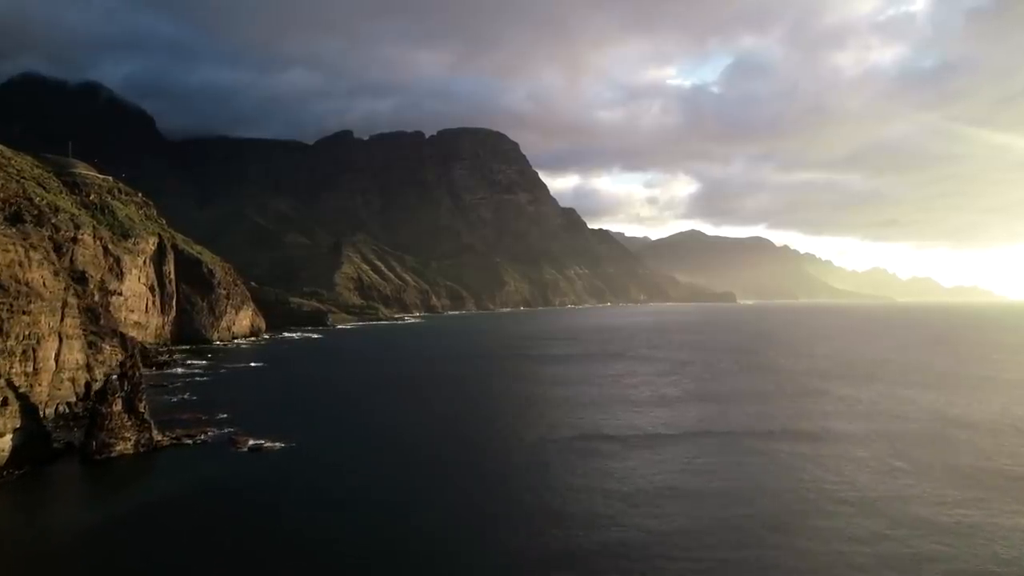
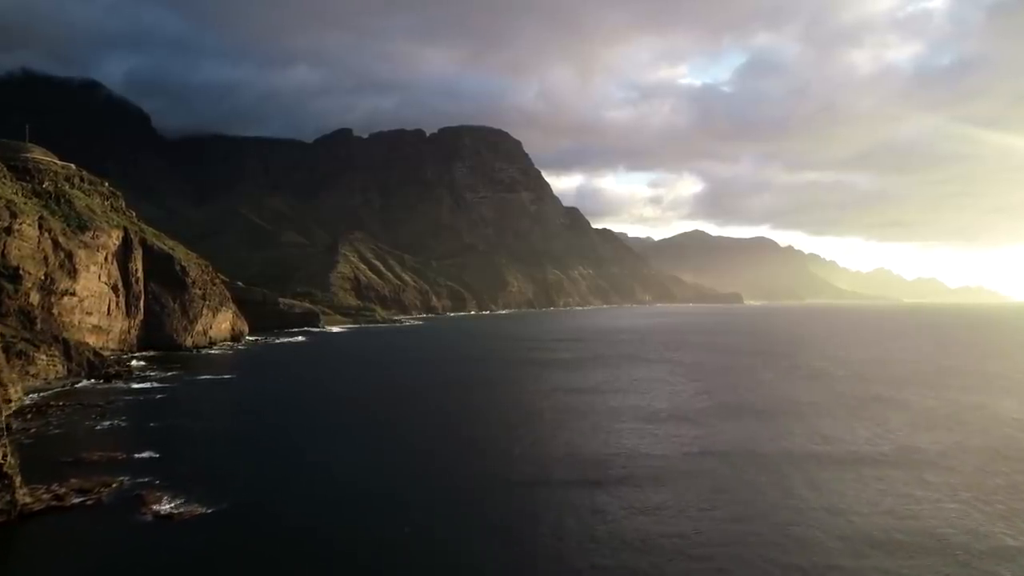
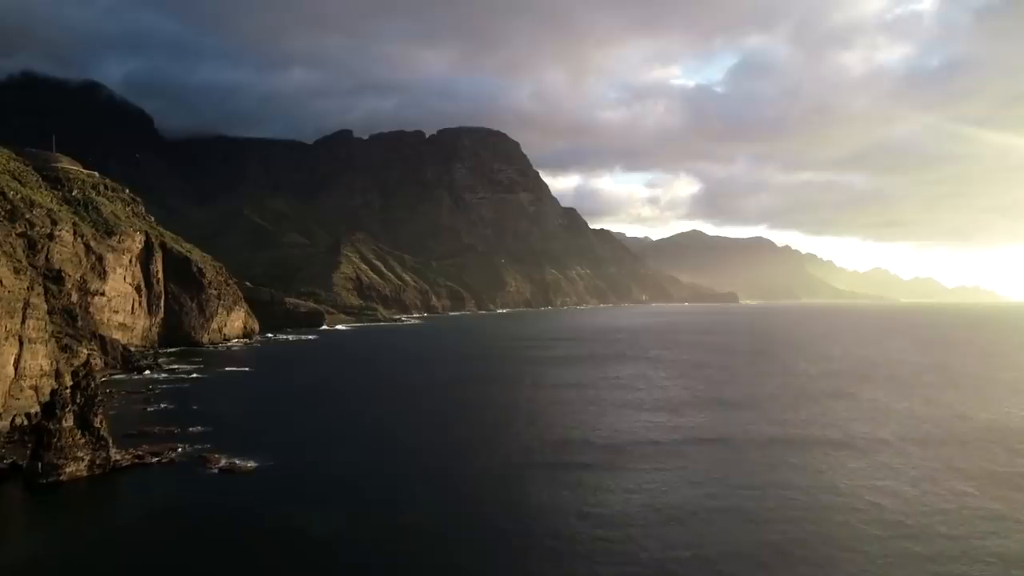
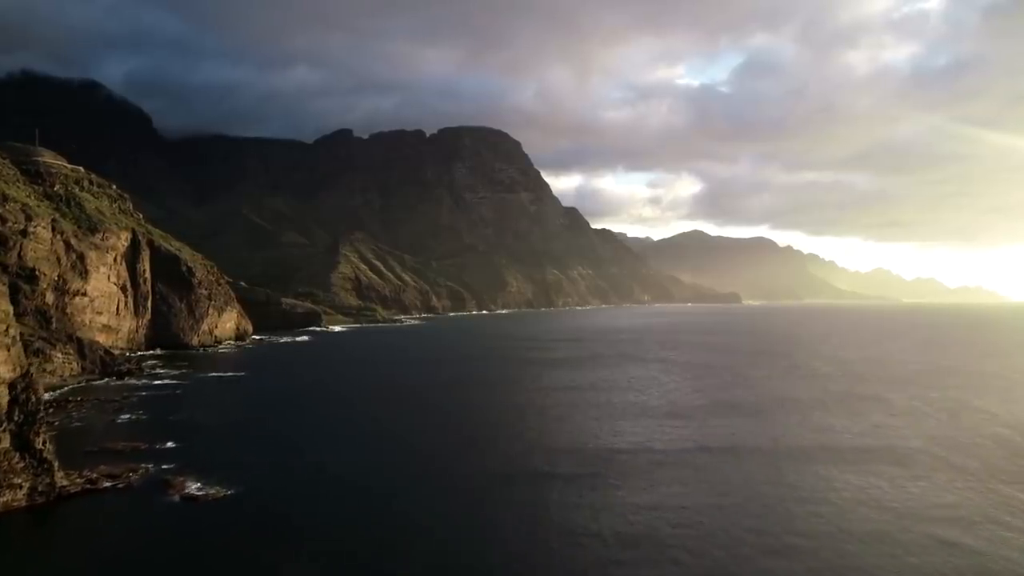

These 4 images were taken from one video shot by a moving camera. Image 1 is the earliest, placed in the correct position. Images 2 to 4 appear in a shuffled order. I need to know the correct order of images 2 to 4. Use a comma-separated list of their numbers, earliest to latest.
3, 4, 2
